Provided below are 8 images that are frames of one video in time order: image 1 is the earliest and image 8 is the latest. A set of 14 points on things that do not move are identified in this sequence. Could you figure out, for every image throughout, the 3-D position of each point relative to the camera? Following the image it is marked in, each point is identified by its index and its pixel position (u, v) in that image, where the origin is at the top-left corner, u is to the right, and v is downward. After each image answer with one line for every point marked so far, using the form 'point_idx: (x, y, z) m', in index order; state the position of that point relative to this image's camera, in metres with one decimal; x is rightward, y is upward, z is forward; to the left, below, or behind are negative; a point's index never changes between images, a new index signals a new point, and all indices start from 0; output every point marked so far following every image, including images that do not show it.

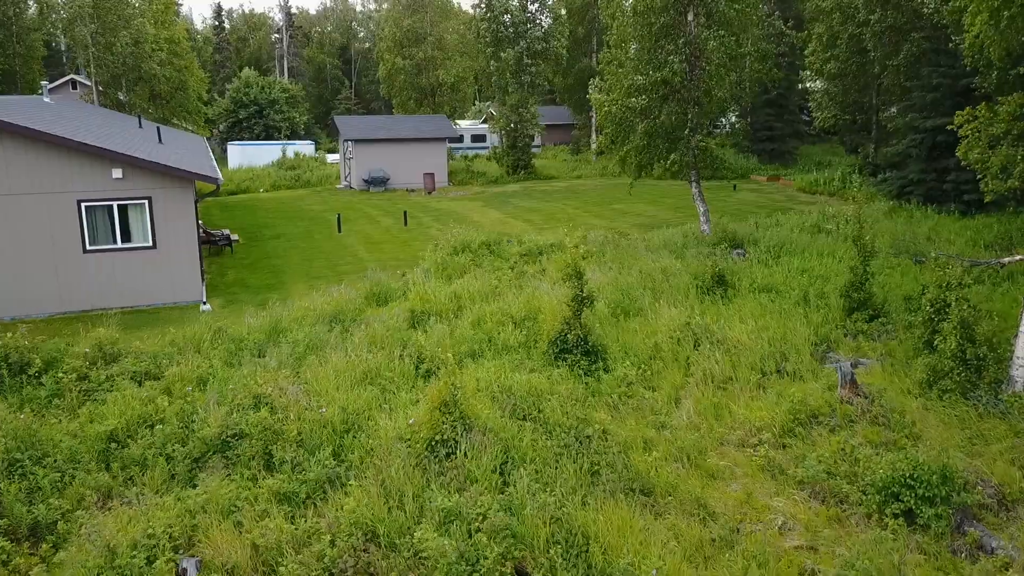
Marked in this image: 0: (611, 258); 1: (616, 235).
0: (+2.0, +0.6, +15.1) m
1: (+2.6, +1.3, +18.3) m
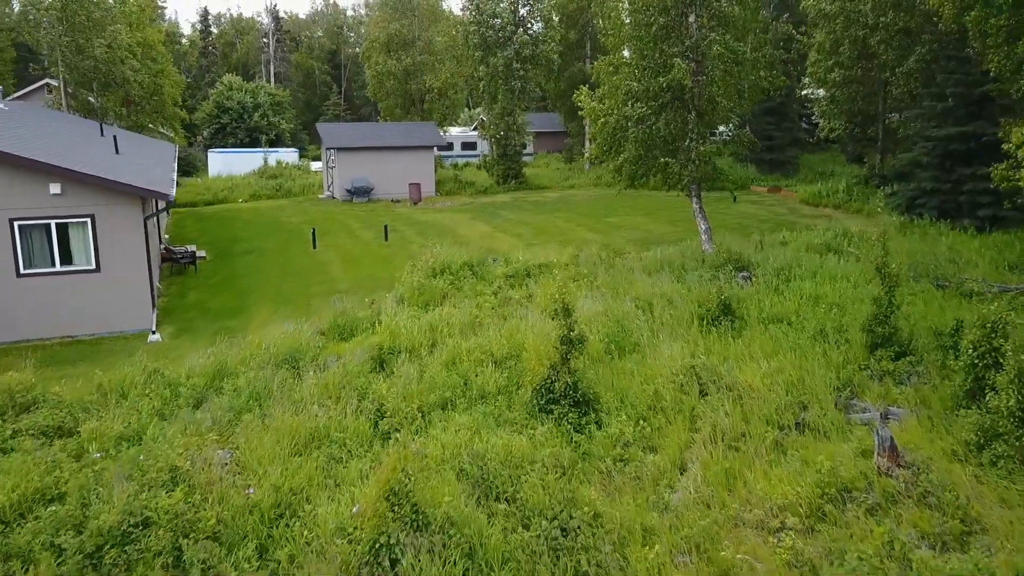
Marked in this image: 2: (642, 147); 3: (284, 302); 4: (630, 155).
0: (+1.7, +0.1, +13.8) m
1: (+2.2, +0.8, +16.9) m
2: (+2.8, +2.8, +15.6) m
3: (-4.5, -0.3, +14.7) m
4: (+2.6, +2.7, +15.5) m
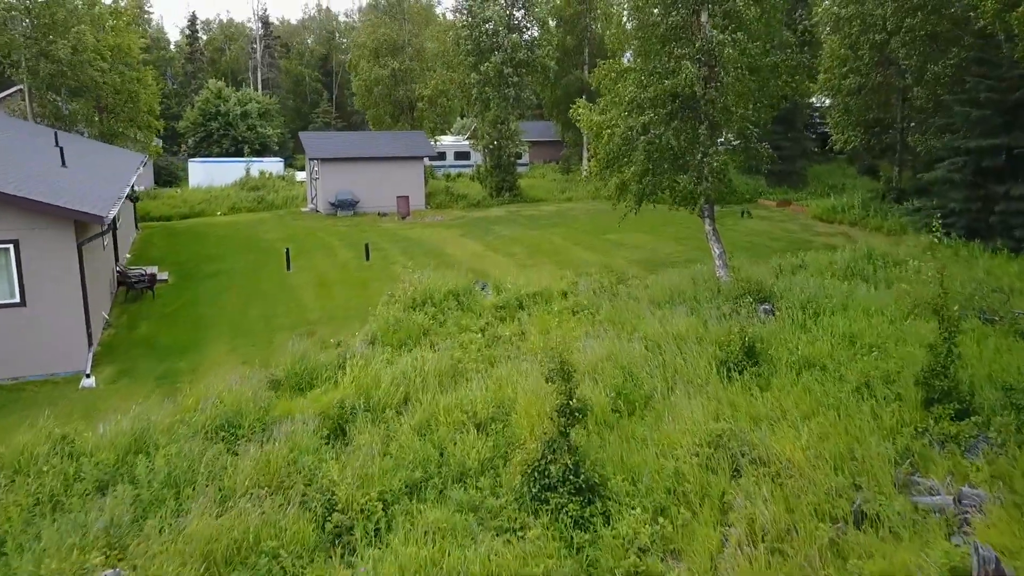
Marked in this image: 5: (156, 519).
0: (+1.6, -0.5, +12.1) m
1: (+2.1, +0.2, +15.2) m
2: (+2.6, +2.2, +13.9) m
3: (-4.7, -0.9, +13.0) m
4: (+2.4, +2.1, +13.8) m
5: (-3.0, -1.9, +6.2) m
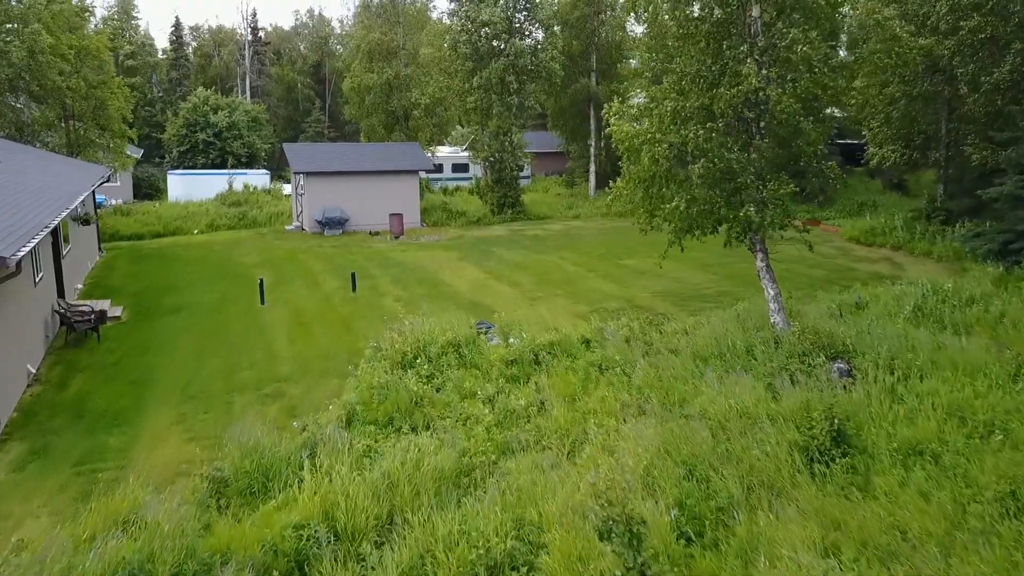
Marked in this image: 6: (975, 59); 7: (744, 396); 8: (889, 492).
0: (+1.8, -1.2, +9.7) m
1: (+2.3, -0.6, +12.8) m
2: (+2.8, +1.5, +11.6) m
3: (-4.5, -1.6, +10.5) m
4: (+2.6, +1.4, +11.5) m
5: (-2.7, -2.6, +3.7) m
6: (+11.6, +5.8, +18.6) m
7: (+2.8, -1.3, +8.9) m
8: (+3.7, -1.9, +7.1) m
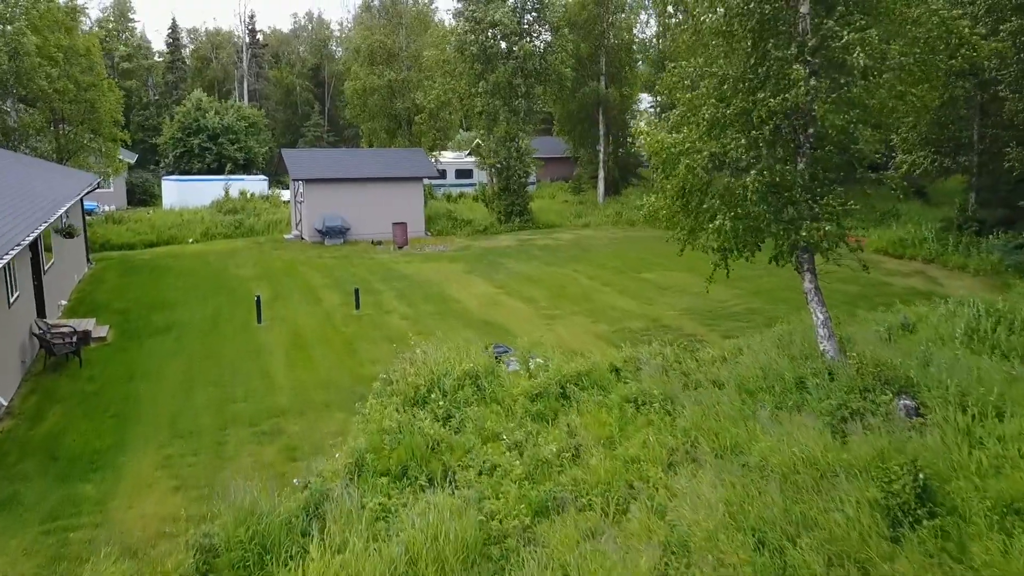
0: (+2.1, -1.5, +8.6) m
1: (+2.6, -1.0, +11.7) m
2: (+3.2, +1.2, +10.5) m
3: (-4.2, -1.9, +9.4) m
4: (+2.9, +1.0, +10.4) m
5: (-2.4, -2.9, +2.6) m
6: (+11.9, +5.4, +17.5) m
7: (+3.1, -1.6, +7.8) m
8: (+4.0, -2.2, +6.0) m
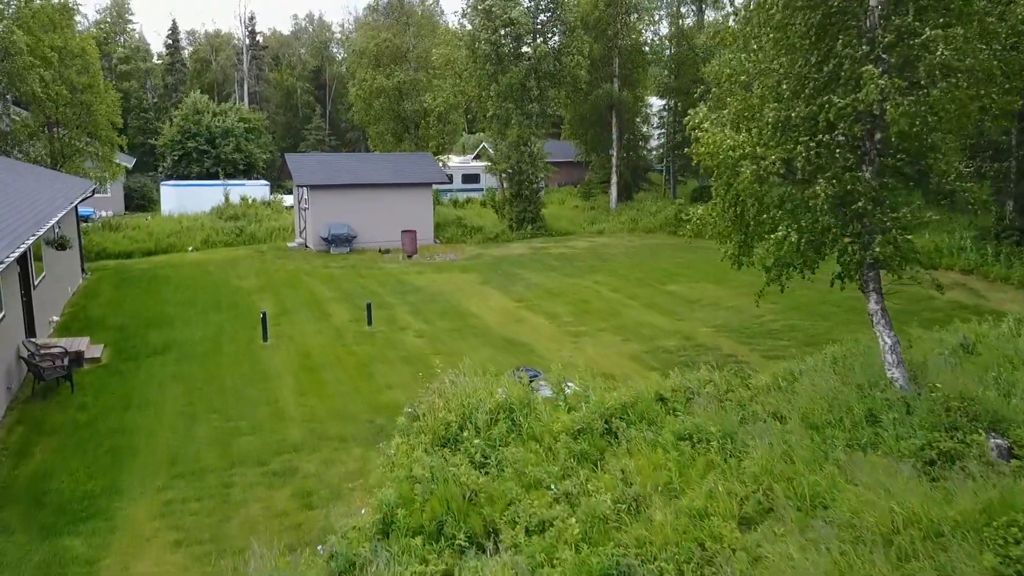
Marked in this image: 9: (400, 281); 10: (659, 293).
0: (+2.6, -1.8, +7.6) m
1: (+3.0, -1.2, +10.8) m
2: (+3.6, +0.9, +9.5) m
3: (-3.7, -2.2, +8.4) m
4: (+3.4, +0.8, +9.4) m
5: (-1.9, -3.1, +1.6) m
6: (+12.3, +5.1, +16.6) m
7: (+3.6, -1.9, +6.8) m
8: (+4.5, -2.5, +5.1) m
9: (-2.9, +0.2, +19.3) m
10: (+3.4, -0.1, +17.3) m
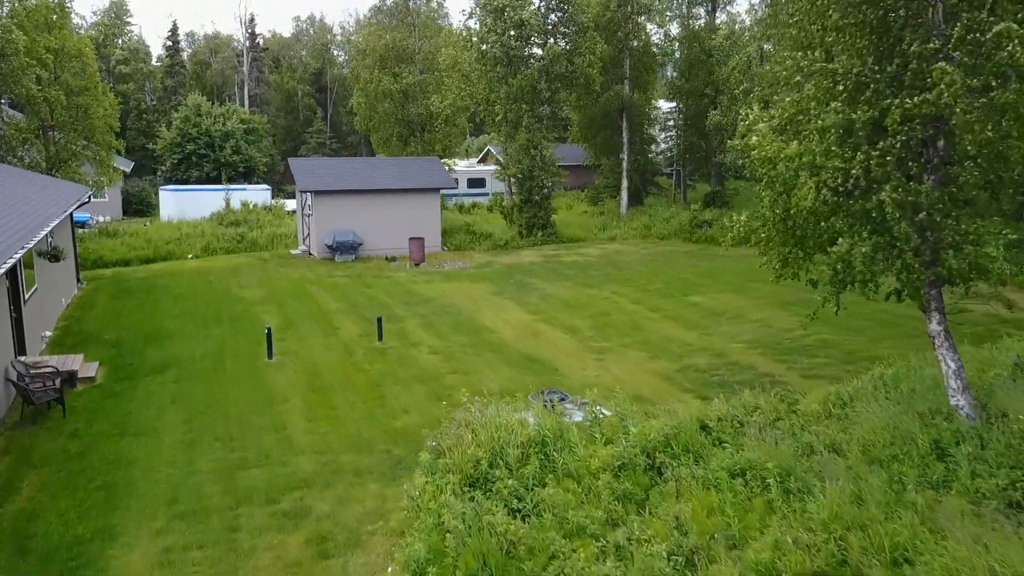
0: (+2.9, -2.0, +6.8) m
1: (+3.4, -1.5, +10.0) m
2: (+4.0, +0.6, +8.7) m
3: (-3.4, -2.4, +7.6) m
4: (+3.7, +0.5, +8.6) m
5: (-1.5, -3.3, +0.8) m
6: (+12.7, +4.8, +15.9) m
7: (+3.9, -2.1, +6.0) m
8: (+4.8, -2.7, +4.3) m
9: (-2.6, -0.1, +18.5) m
10: (+3.8, -0.4, +16.6) m
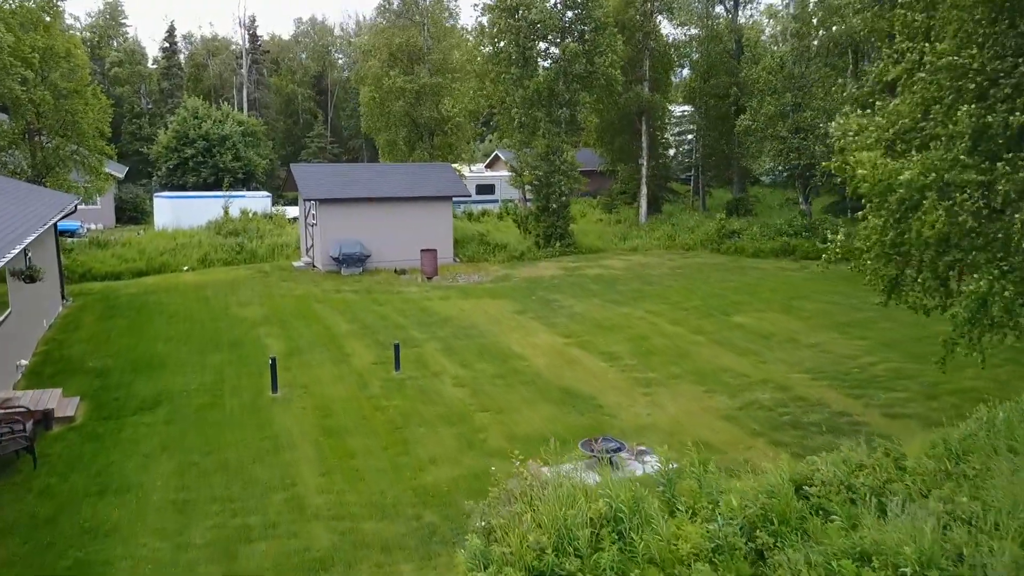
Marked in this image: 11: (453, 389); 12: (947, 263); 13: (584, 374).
0: (+3.5, -2.4, +5.3) m
1: (+4.0, -1.8, +8.5) m
2: (+4.6, +0.3, +7.2) m
3: (-2.8, -2.8, +6.1) m
4: (+4.3, +0.2, +7.1) m
5: (-0.9, -3.6, -0.7) m
6: (+13.2, +4.4, +14.4) m
7: (+4.5, -2.4, +4.5) m
8: (+5.4, -3.0, +2.8) m
9: (-2.0, -0.5, +17.0) m
10: (+4.3, -0.8, +15.1) m
11: (-0.9, -1.6, +11.7) m
12: (+4.3, +0.3, +7.6) m
13: (+1.2, -1.4, +12.3) m
